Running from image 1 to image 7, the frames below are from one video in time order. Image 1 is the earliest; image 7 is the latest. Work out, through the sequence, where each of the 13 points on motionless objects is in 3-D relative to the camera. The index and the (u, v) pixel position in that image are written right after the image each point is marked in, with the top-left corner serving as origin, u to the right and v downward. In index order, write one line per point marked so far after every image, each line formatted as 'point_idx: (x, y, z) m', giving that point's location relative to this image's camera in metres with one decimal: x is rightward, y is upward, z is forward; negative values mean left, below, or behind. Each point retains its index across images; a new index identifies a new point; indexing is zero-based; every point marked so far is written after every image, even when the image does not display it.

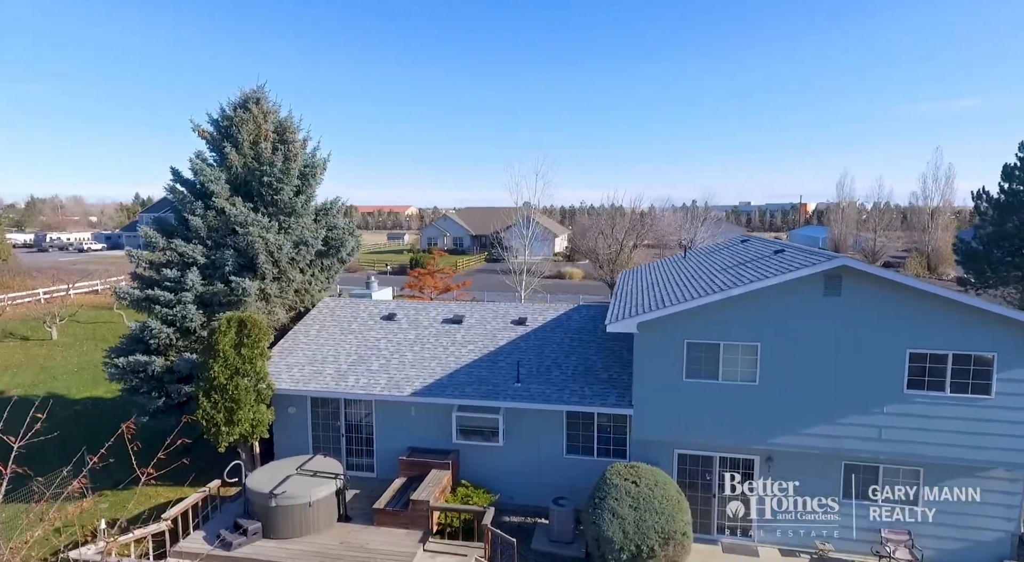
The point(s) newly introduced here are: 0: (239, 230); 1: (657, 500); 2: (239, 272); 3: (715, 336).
0: (-6.4, +1.2, +13.9) m
1: (+2.6, -3.8, +10.4) m
2: (-6.4, +0.3, +14.1) m
3: (+3.8, -1.0, +11.2) m
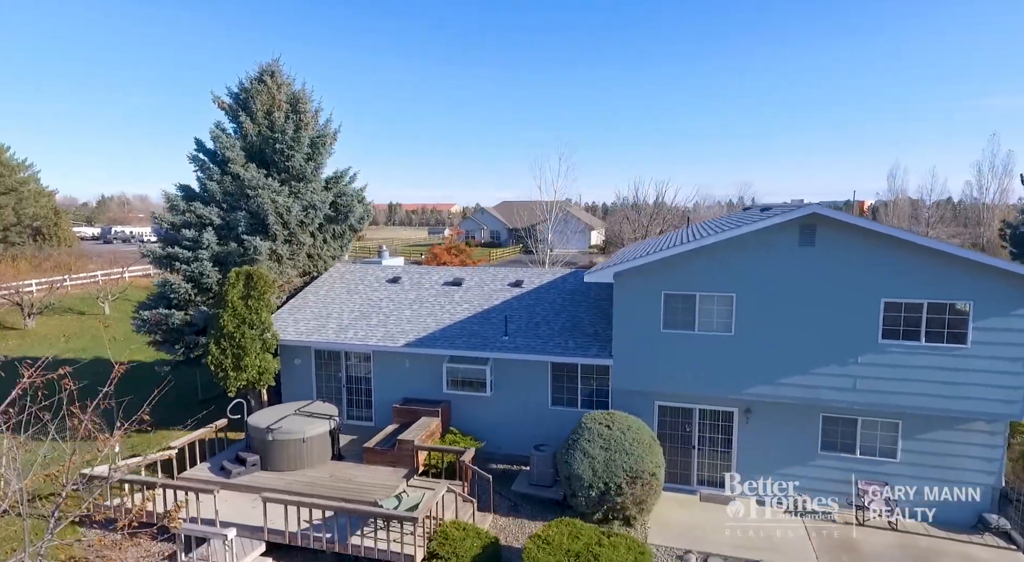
0: (-6.5, +2.2, +14.9) m
1: (+2.1, -2.9, +10.8) m
2: (-6.6, +1.3, +15.1) m
3: (+3.4, -0.1, +11.4) m
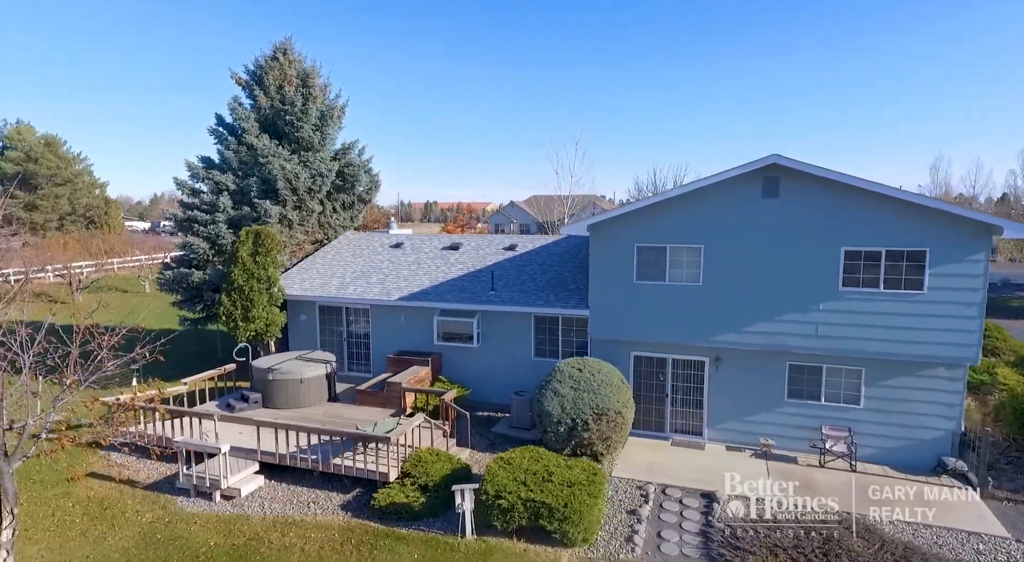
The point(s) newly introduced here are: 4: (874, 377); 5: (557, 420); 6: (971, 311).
0: (-6.7, +3.3, +16.0) m
1: (+1.6, -2.0, +11.4) m
2: (-6.7, +2.3, +16.2) m
3: (+3.0, +0.8, +12.0) m
4: (+6.8, -1.8, +11.3) m
5: (+0.8, -2.6, +11.0) m
6: (+7.9, -0.5, +10.3) m
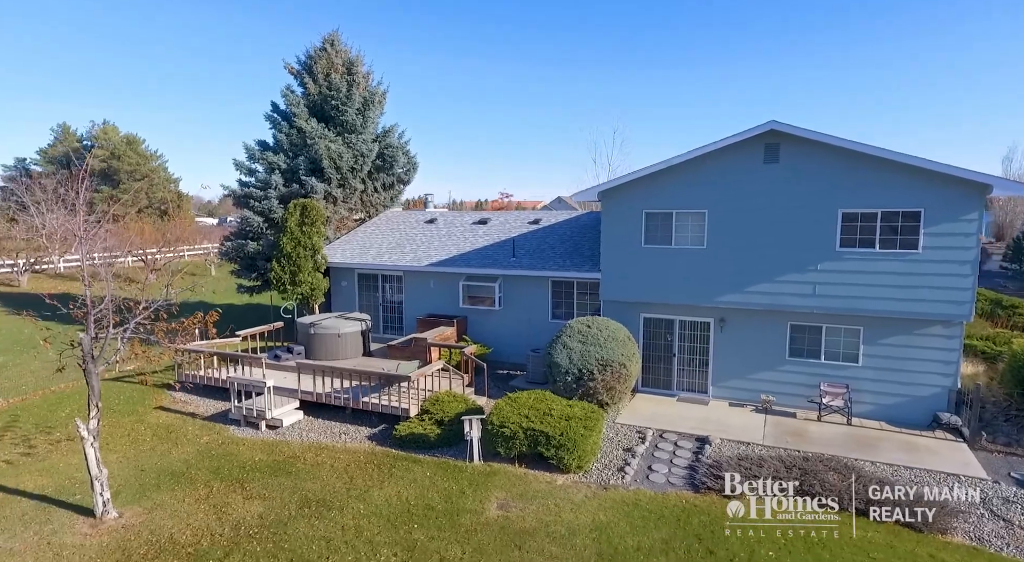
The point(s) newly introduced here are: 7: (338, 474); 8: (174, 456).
0: (-5.9, +4.2, +17.6) m
1: (+1.9, -1.2, +12.3) m
2: (-6.0, +3.2, +17.8) m
3: (+3.3, +1.6, +12.7) m
4: (+7.1, -1.1, +11.7) m
5: (+1.1, -1.8, +12.0) m
6: (+8.1, +0.2, +10.7) m
7: (-2.8, -3.1, +9.7) m
8: (-5.9, -3.0, +10.4) m
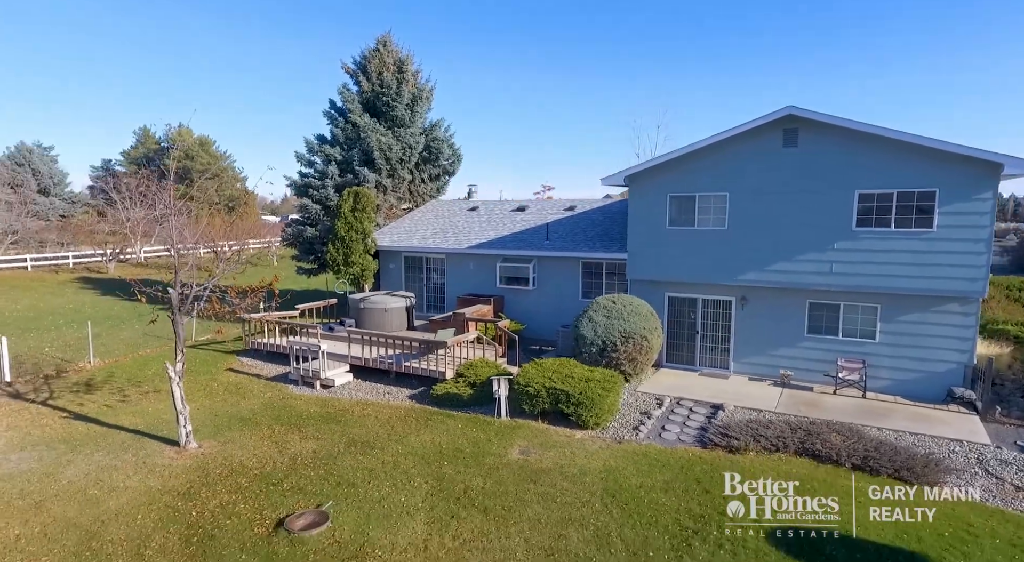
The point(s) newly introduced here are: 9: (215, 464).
0: (-4.7, +4.7, +19.1) m
1: (+2.5, -0.7, +13.1) m
2: (-4.8, +3.7, +19.3) m
3: (+4.0, +2.1, +13.4) m
4: (+7.6, -0.6, +12.1) m
5: (+1.7, -1.3, +12.9) m
6: (+8.6, +0.6, +11.0) m
7: (-2.4, -2.6, +11.0) m
8: (-5.4, -2.5, +12.0) m
9: (-4.5, -2.8, +9.1) m
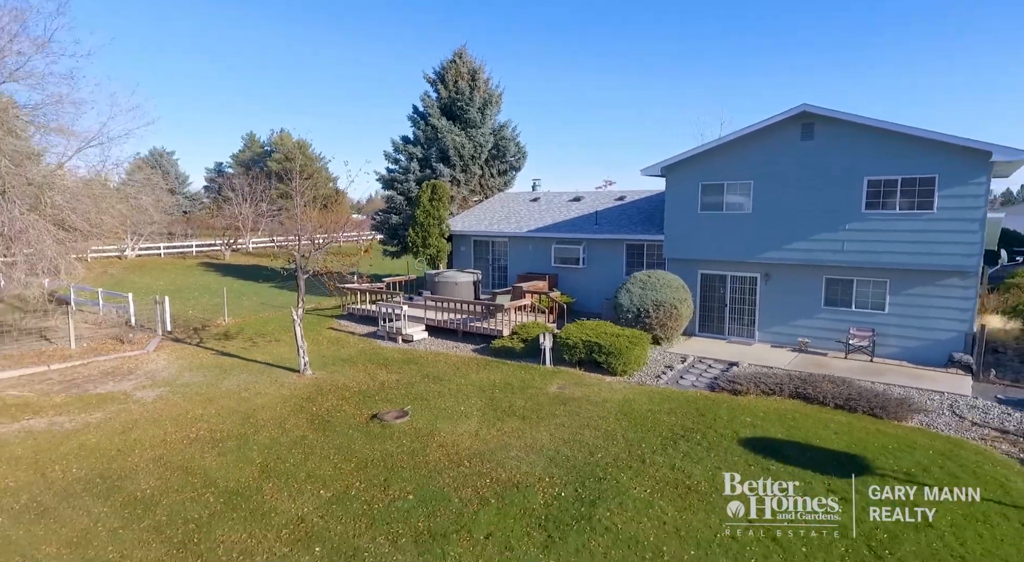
0: (-2.6, +5.4, +22.0) m
1: (+3.8, -0.1, +15.2) m
2: (-2.7, +4.4, +22.3) m
3: (+5.3, +2.6, +15.3) m
4: (+8.7, -0.1, +13.5) m
5: (+2.9, -0.7, +15.1) m
6: (+9.5, +1.1, +12.3) m
7: (-1.4, -1.9, +13.7) m
8: (-4.3, -1.8, +15.0) m
9: (-3.8, -2.1, +12.1) m
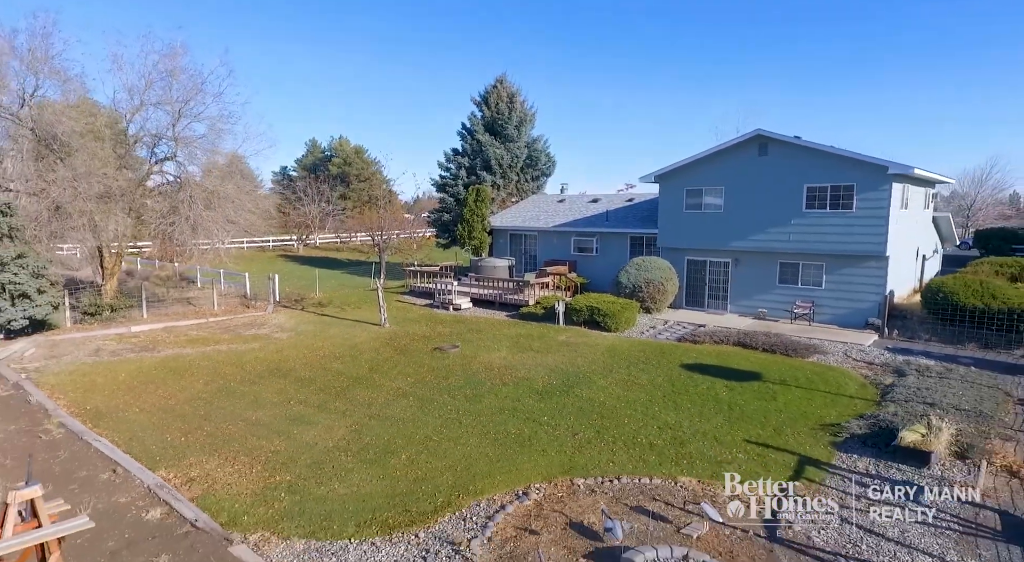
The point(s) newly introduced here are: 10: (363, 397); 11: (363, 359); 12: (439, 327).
0: (-1.2, +6.0, +26.9) m
1: (+4.6, +0.5, +19.6) m
2: (-1.3, +5.0, +27.1) m
3: (+6.2, +3.2, +19.6) m
4: (+9.4, +0.4, +17.5) m
5: (+3.7, -0.1, +19.5) m
6: (+10.1, +1.6, +16.3) m
7: (-0.7, -1.3, +18.5) m
8: (-3.5, -1.2, +20.0) m
9: (-3.2, -1.5, +17.0) m
10: (-2.8, -2.2, +11.0) m
11: (-3.5, -1.8, +13.8) m
12: (-2.2, -1.4, +18.1) m
